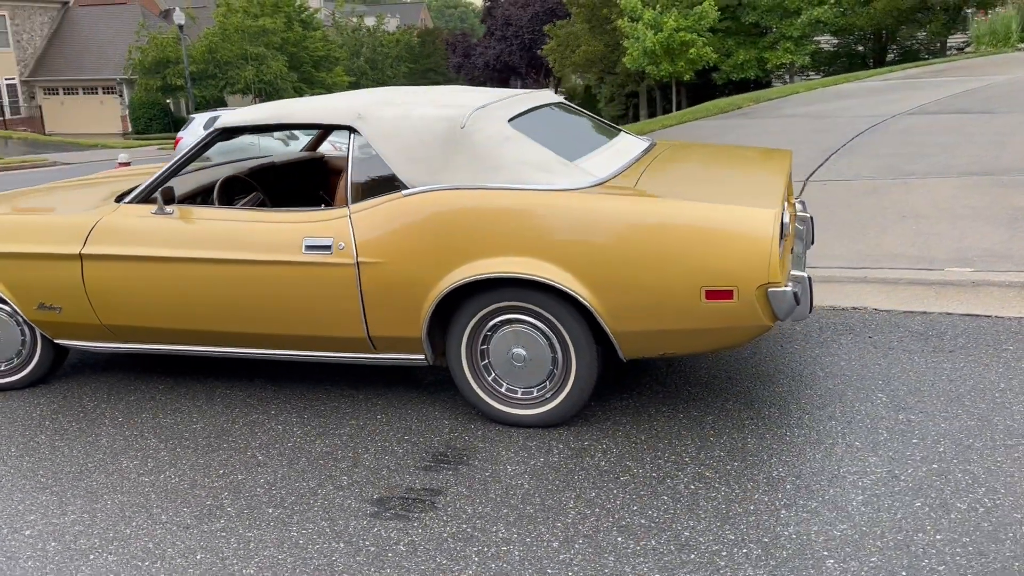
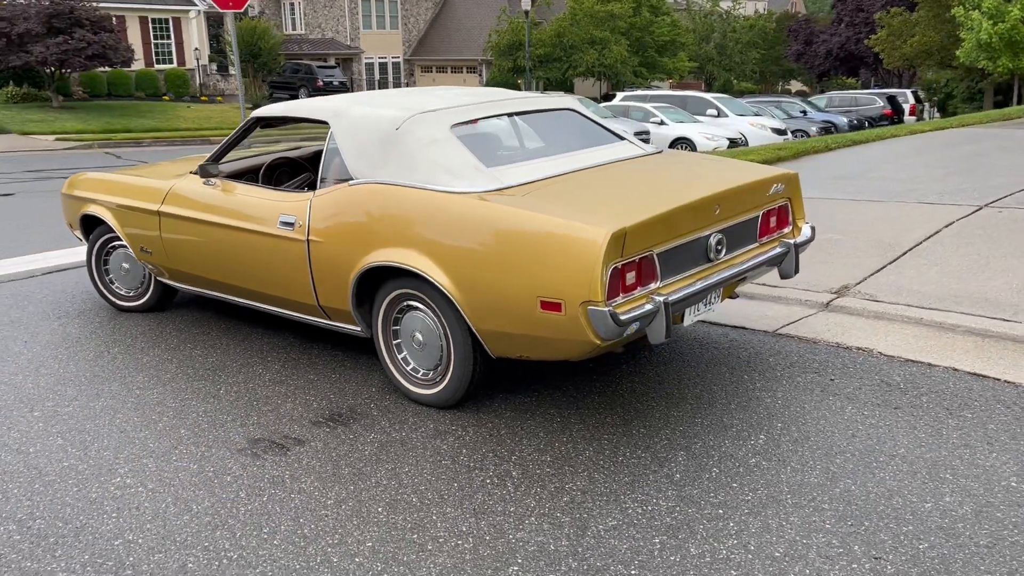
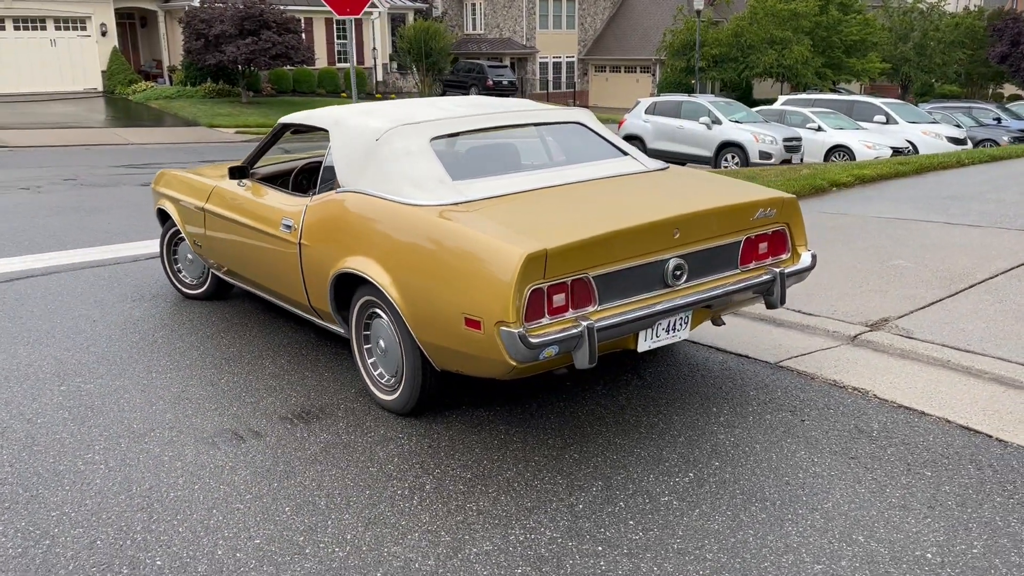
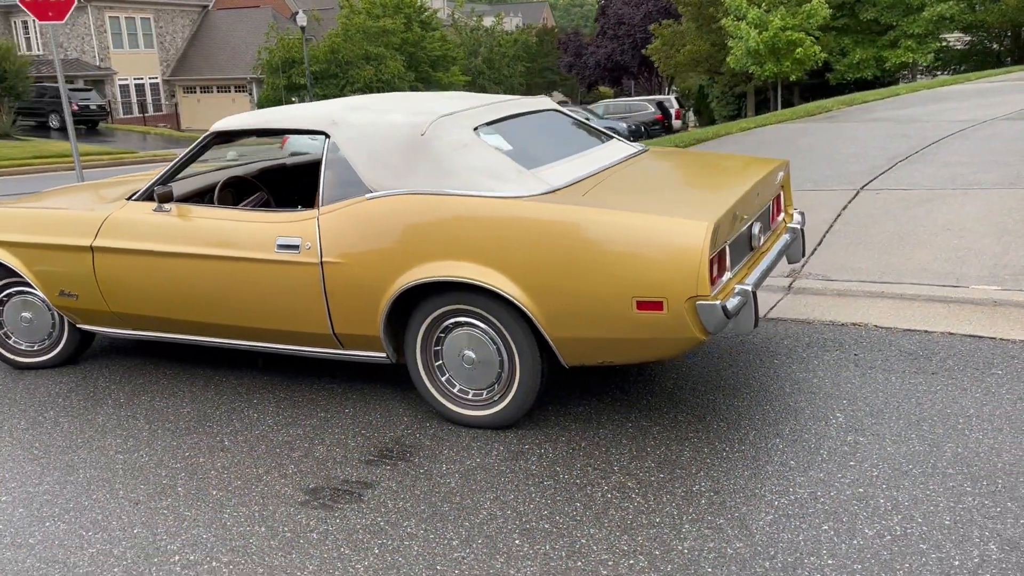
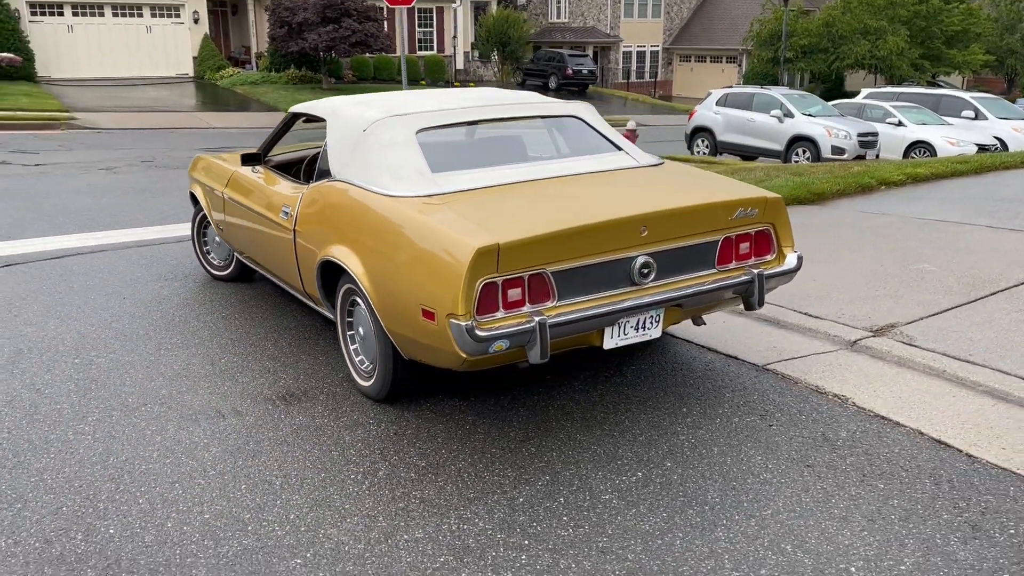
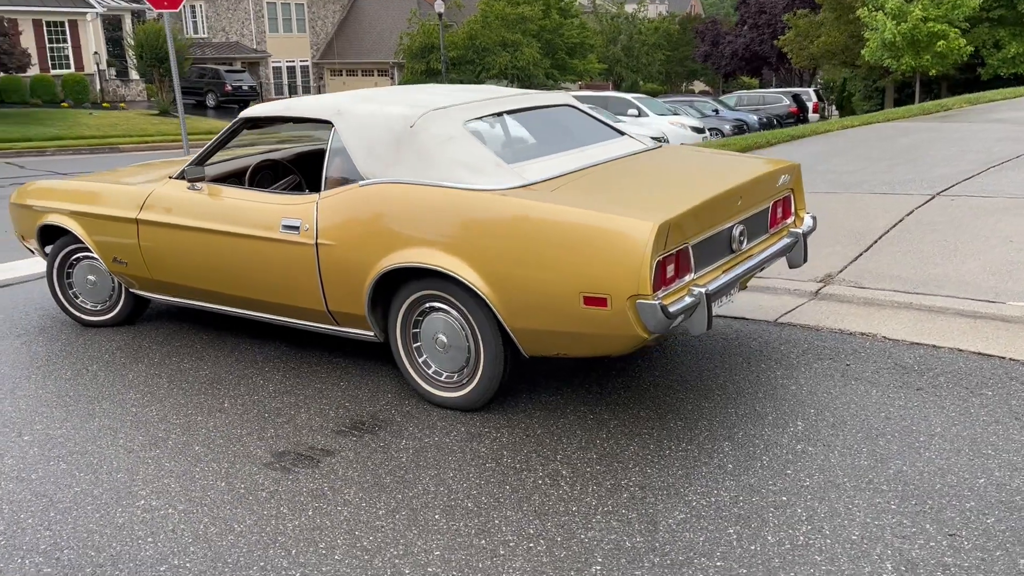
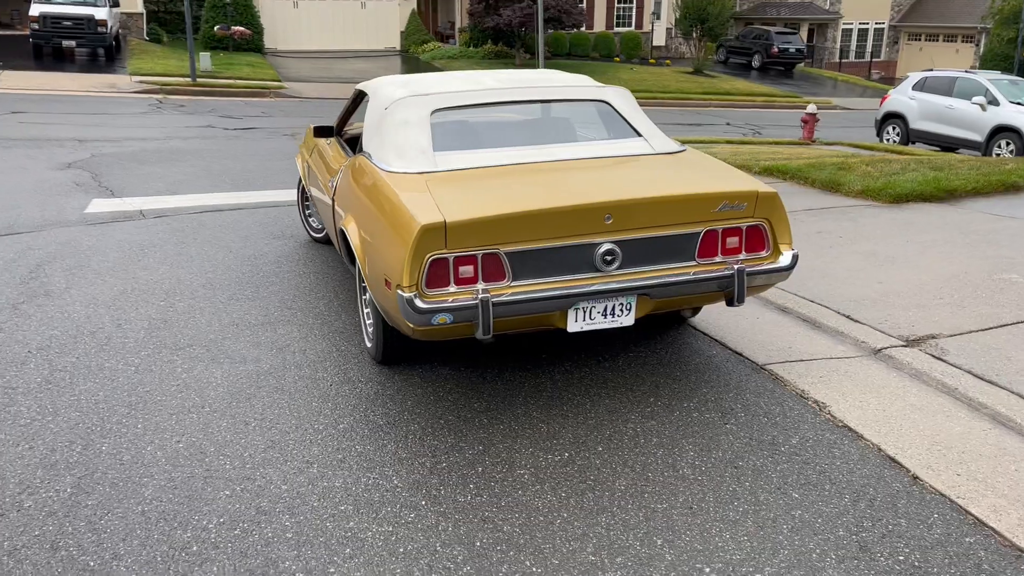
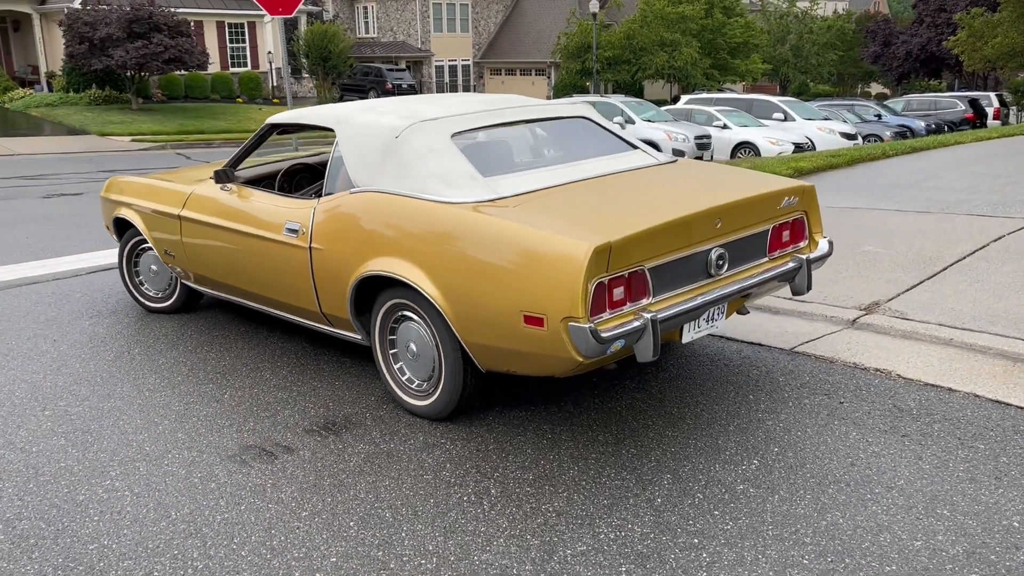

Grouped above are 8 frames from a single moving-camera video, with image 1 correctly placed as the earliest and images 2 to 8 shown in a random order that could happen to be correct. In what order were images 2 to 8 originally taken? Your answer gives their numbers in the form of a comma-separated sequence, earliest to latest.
4, 6, 2, 8, 3, 5, 7
